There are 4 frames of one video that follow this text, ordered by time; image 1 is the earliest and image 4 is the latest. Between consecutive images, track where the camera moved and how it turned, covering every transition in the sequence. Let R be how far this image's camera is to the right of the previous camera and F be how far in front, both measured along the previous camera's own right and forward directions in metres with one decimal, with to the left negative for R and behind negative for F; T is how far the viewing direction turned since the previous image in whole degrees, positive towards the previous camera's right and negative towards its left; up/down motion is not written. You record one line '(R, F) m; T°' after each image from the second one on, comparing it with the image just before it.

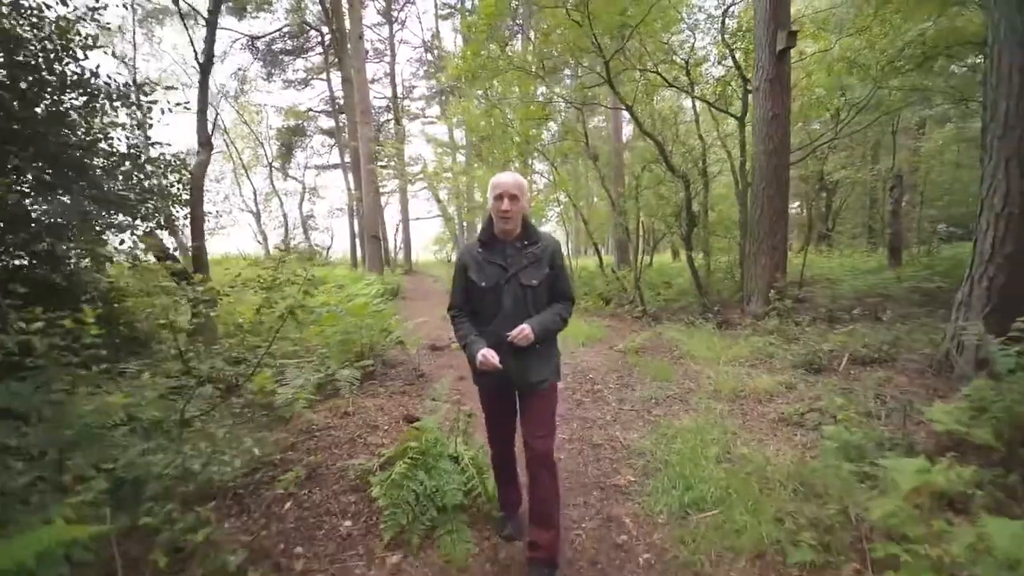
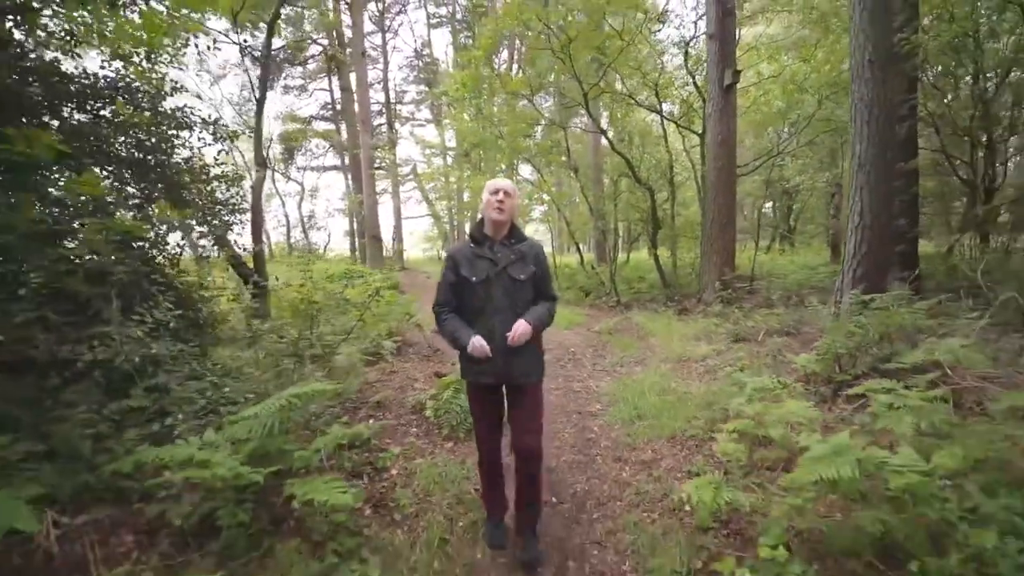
(-0.3, -1.7) m; +2°
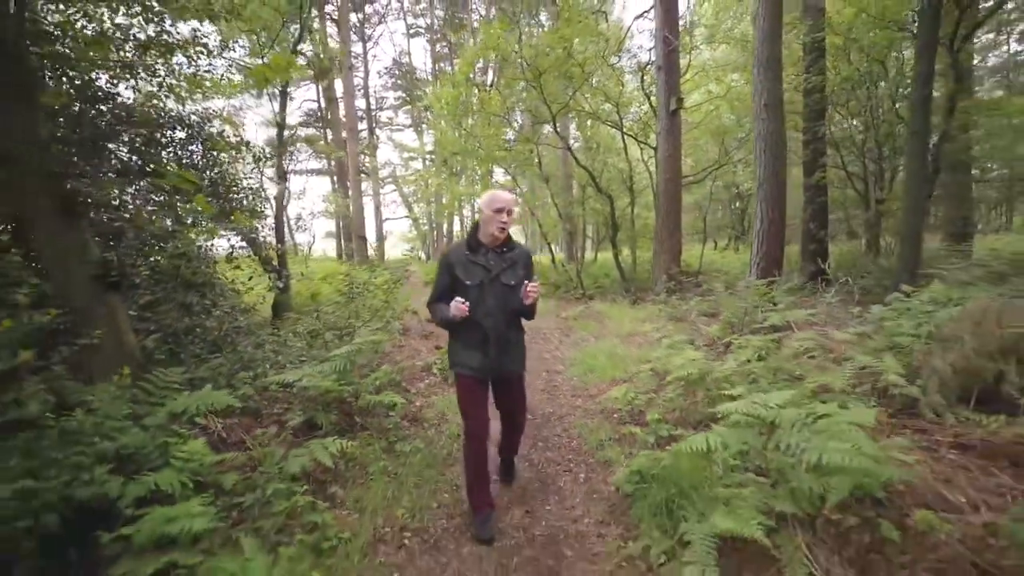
(-0.2, -1.8) m; +3°
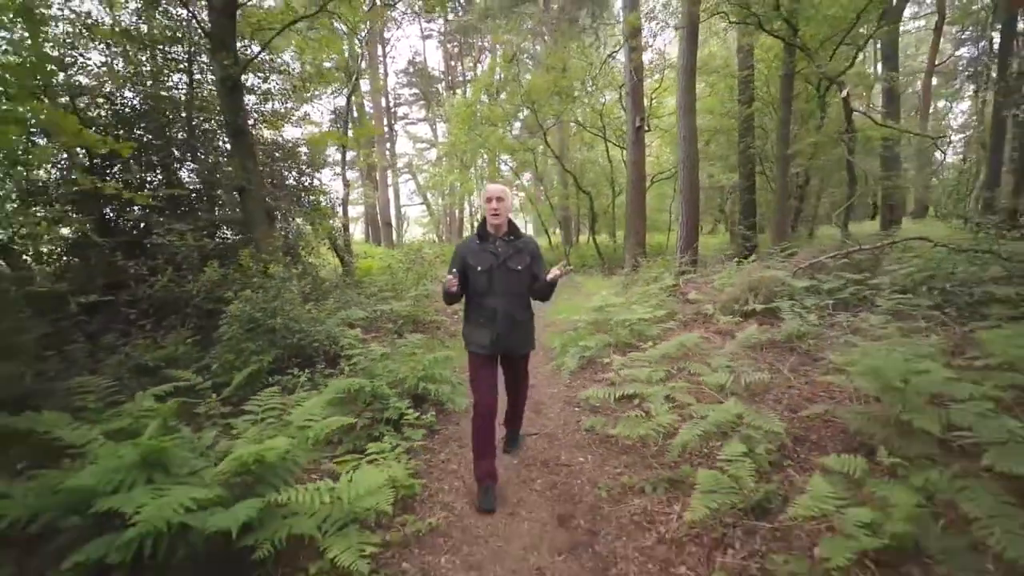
(+0.2, -3.8) m; -1°
